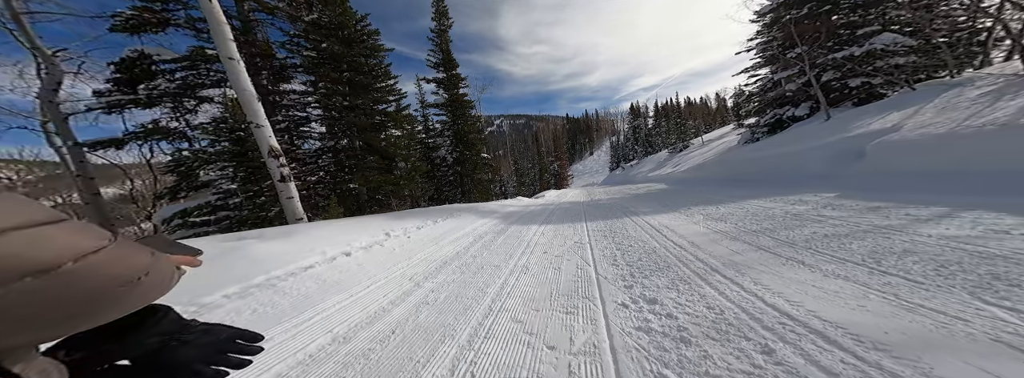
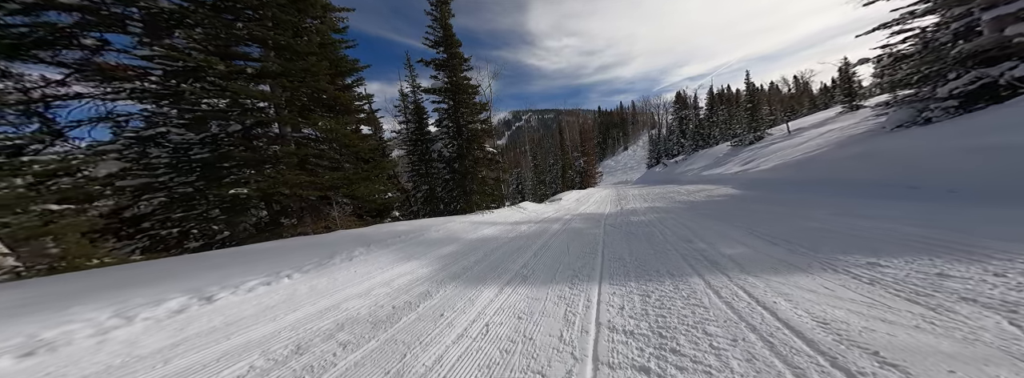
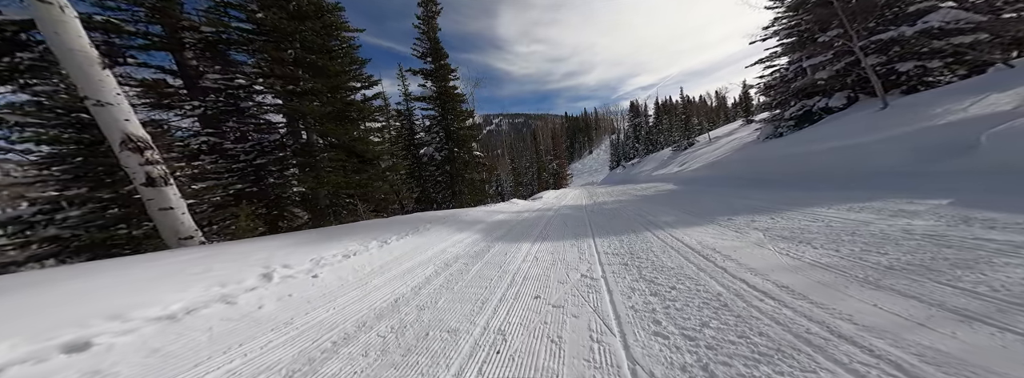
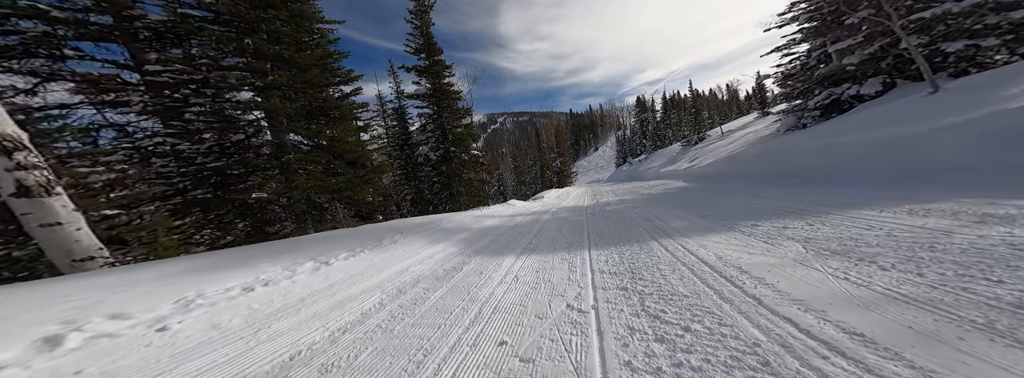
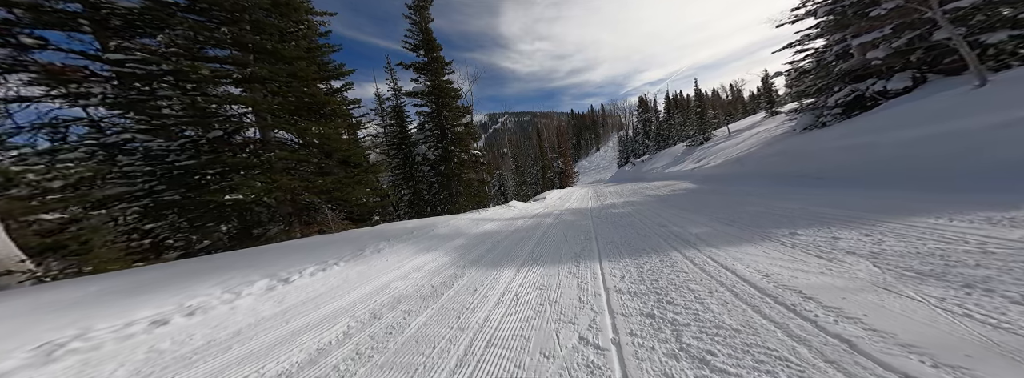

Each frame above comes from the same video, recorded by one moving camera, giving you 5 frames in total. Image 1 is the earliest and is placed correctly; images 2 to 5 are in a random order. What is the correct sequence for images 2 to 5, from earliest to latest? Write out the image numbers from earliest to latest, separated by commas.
3, 4, 5, 2
